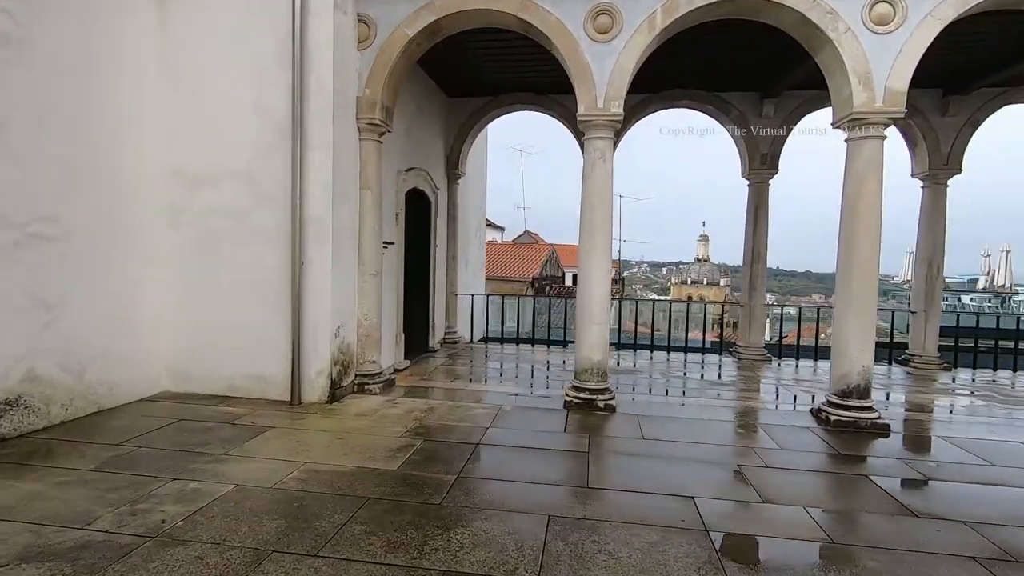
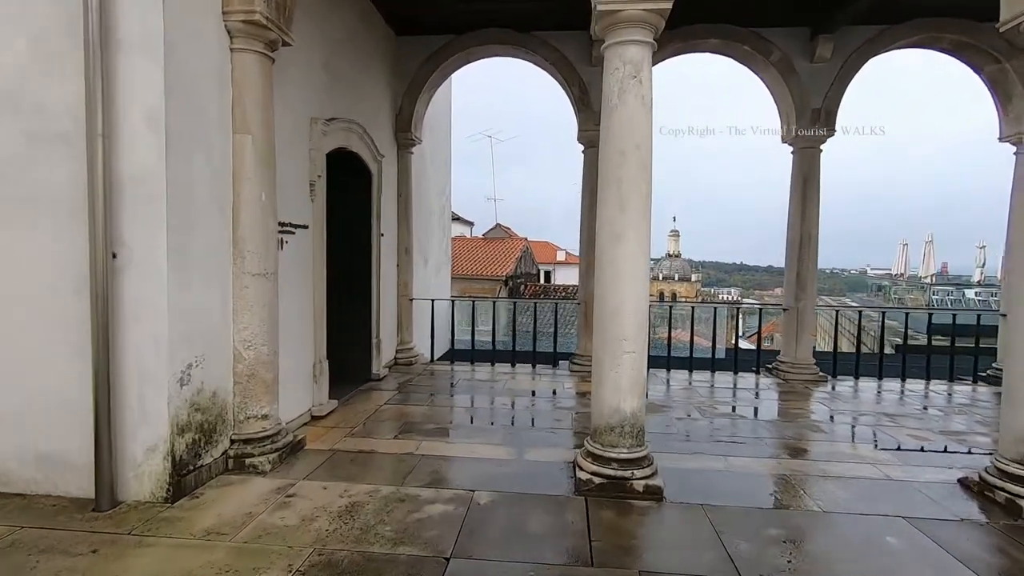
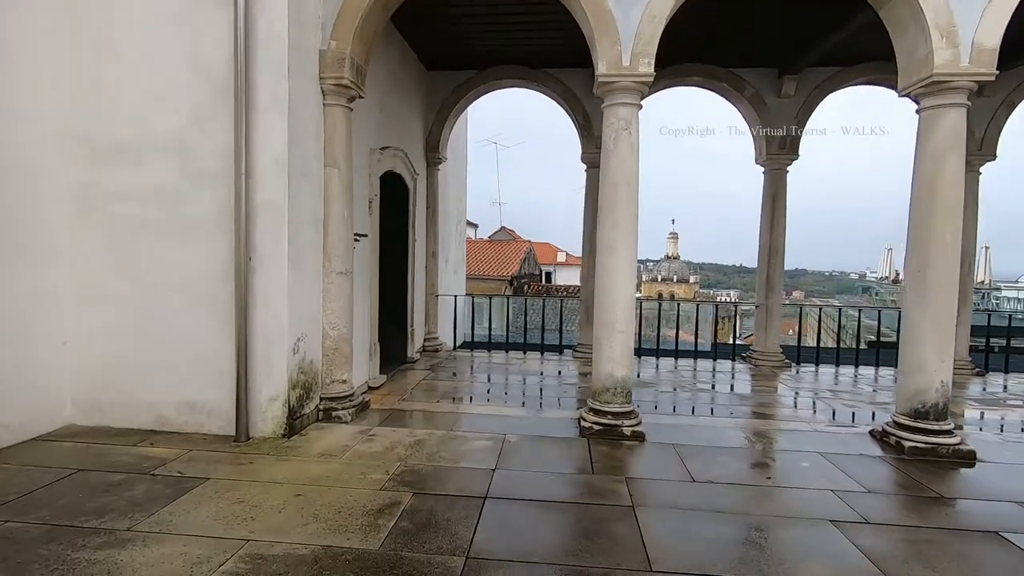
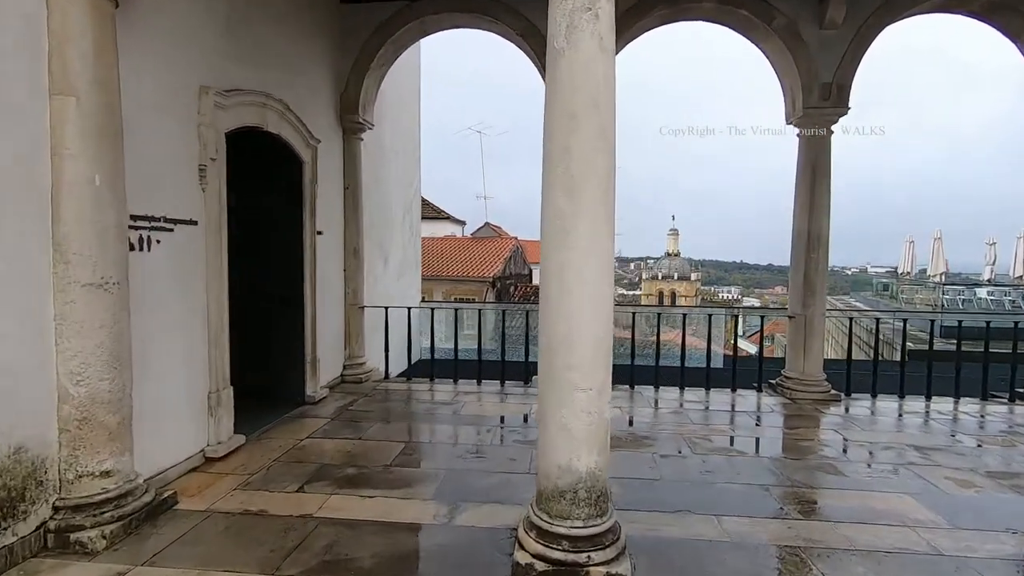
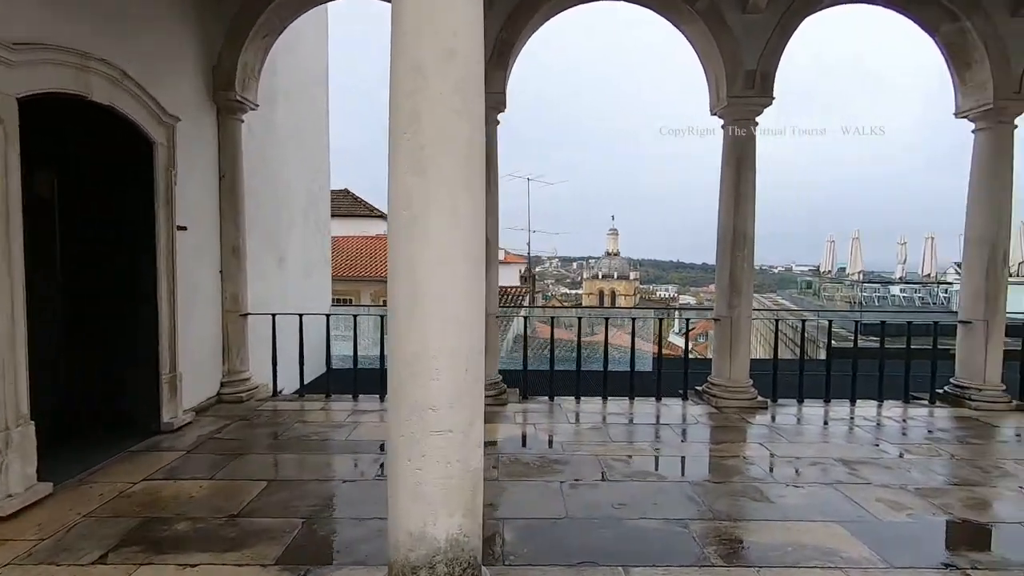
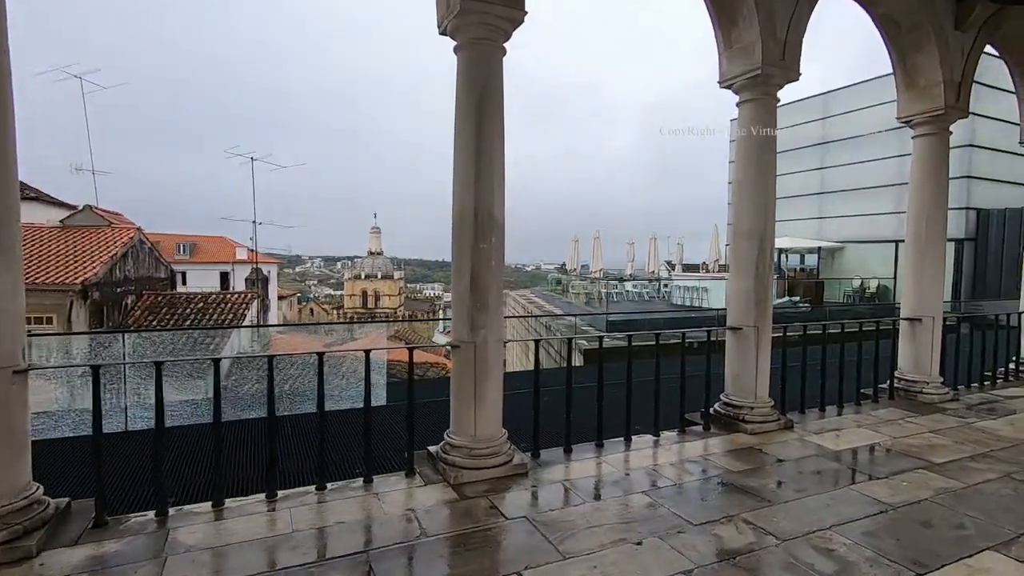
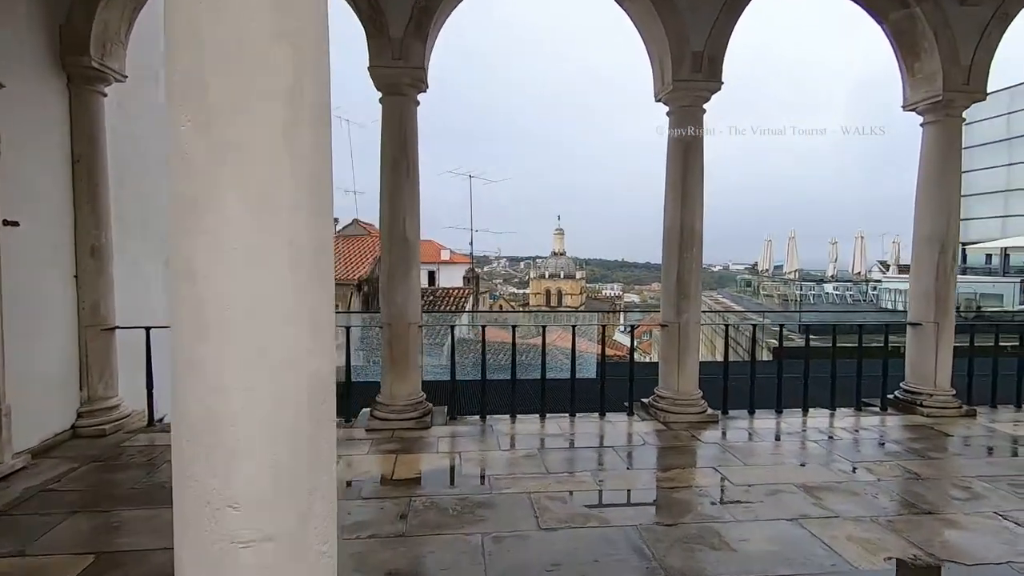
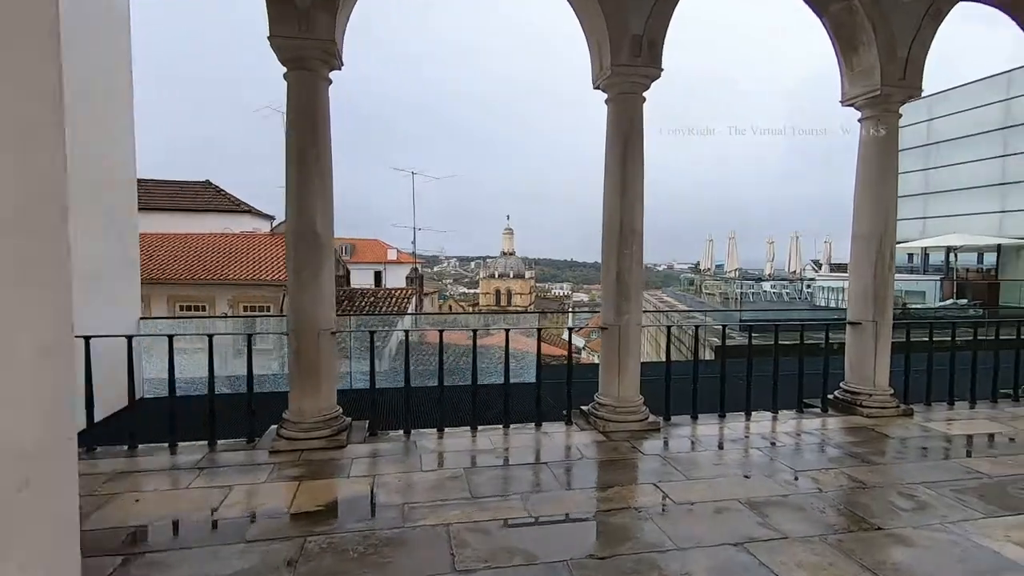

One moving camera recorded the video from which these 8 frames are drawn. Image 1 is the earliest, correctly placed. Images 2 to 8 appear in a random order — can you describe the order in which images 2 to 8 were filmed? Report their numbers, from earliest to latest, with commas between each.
3, 2, 4, 5, 7, 8, 6
